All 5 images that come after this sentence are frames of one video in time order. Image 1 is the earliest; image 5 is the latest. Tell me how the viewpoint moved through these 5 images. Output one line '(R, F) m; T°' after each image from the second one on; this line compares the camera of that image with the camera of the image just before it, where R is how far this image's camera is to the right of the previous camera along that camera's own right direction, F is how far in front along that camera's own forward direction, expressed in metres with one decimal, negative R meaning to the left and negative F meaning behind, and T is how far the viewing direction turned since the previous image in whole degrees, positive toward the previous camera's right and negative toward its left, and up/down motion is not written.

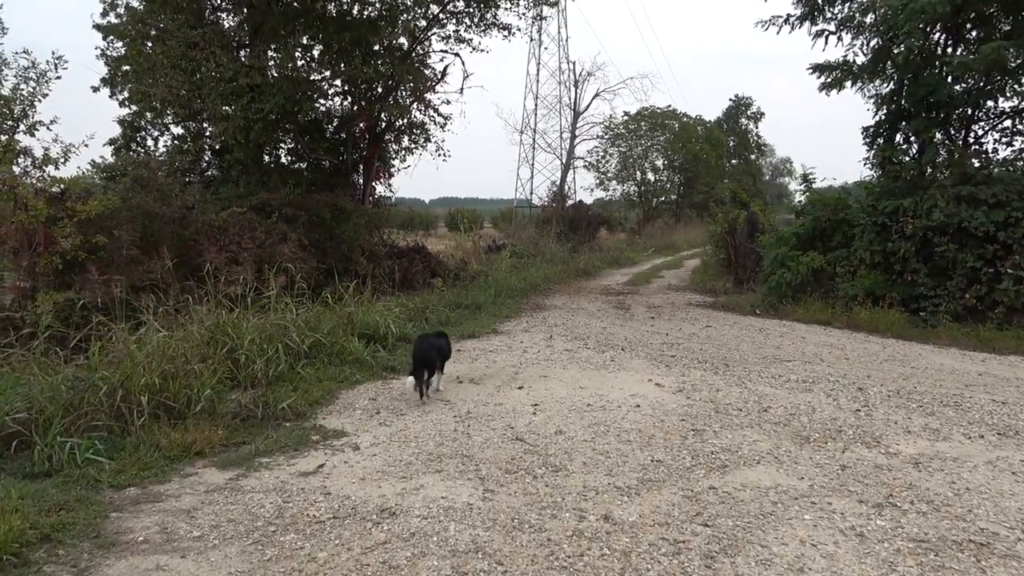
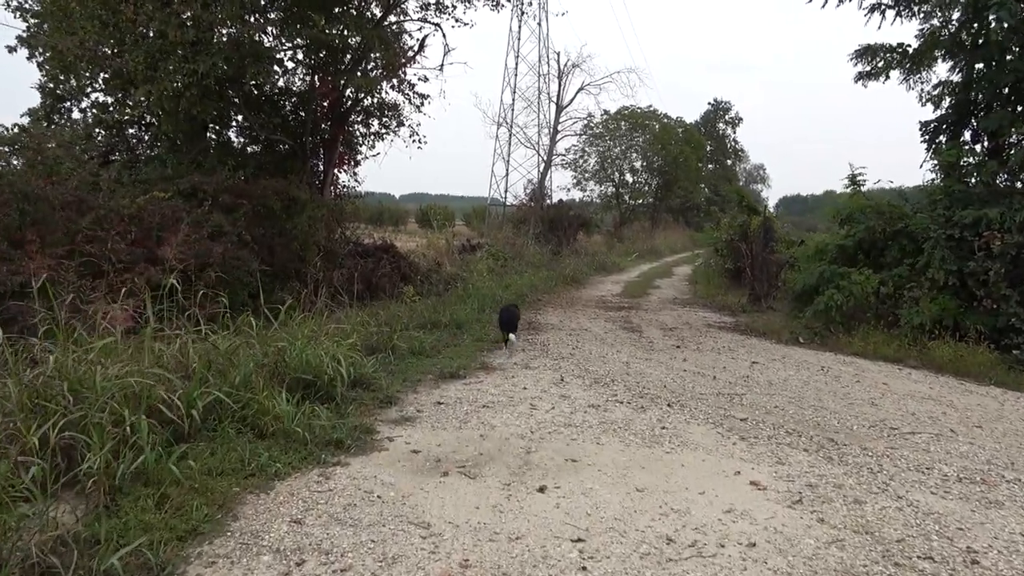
(-0.3, +2.2) m; +3°
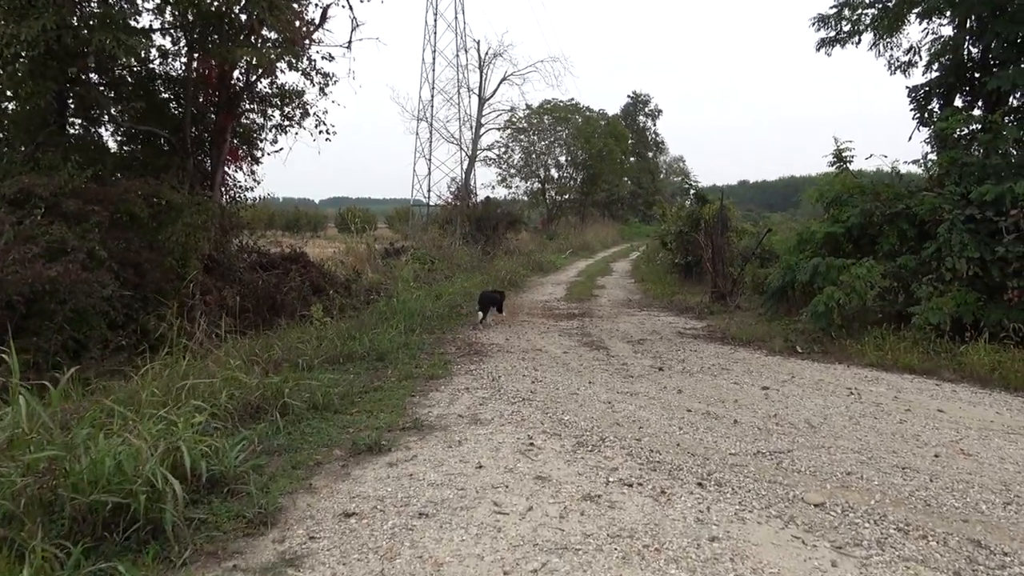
(-0.1, +1.9) m; +6°
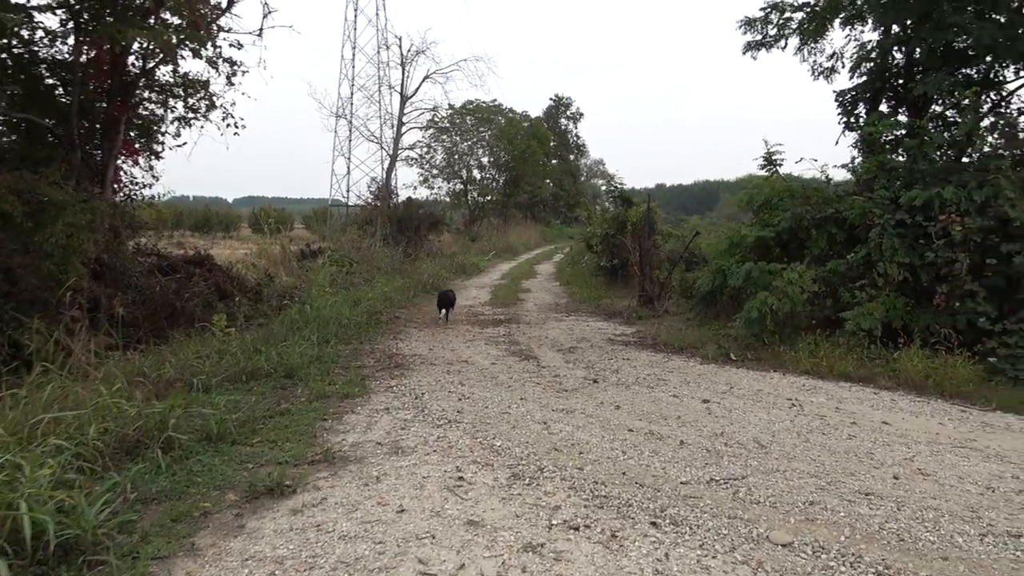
(0.0, +0.5) m; +6°
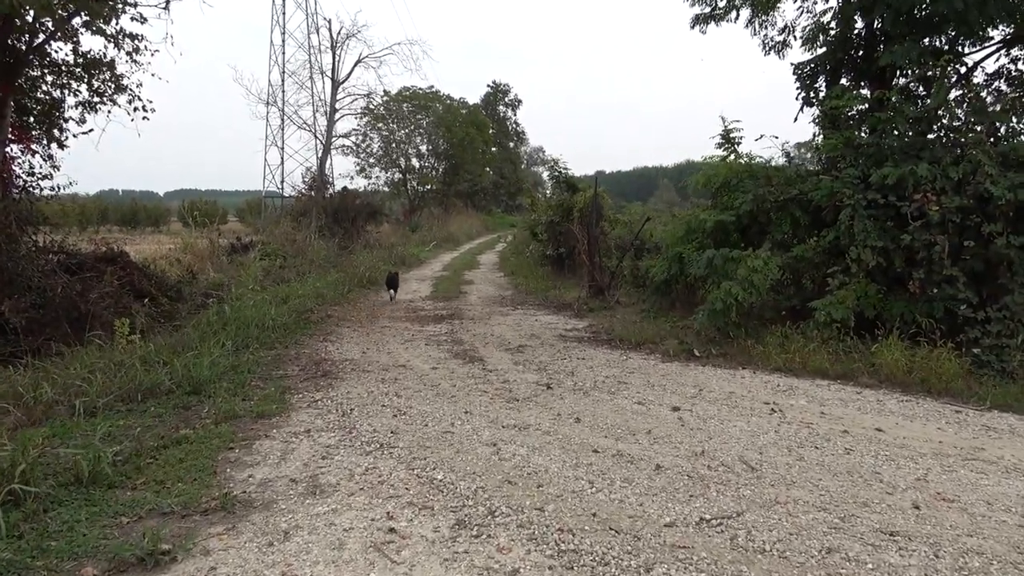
(0.0, +0.8) m; +5°
